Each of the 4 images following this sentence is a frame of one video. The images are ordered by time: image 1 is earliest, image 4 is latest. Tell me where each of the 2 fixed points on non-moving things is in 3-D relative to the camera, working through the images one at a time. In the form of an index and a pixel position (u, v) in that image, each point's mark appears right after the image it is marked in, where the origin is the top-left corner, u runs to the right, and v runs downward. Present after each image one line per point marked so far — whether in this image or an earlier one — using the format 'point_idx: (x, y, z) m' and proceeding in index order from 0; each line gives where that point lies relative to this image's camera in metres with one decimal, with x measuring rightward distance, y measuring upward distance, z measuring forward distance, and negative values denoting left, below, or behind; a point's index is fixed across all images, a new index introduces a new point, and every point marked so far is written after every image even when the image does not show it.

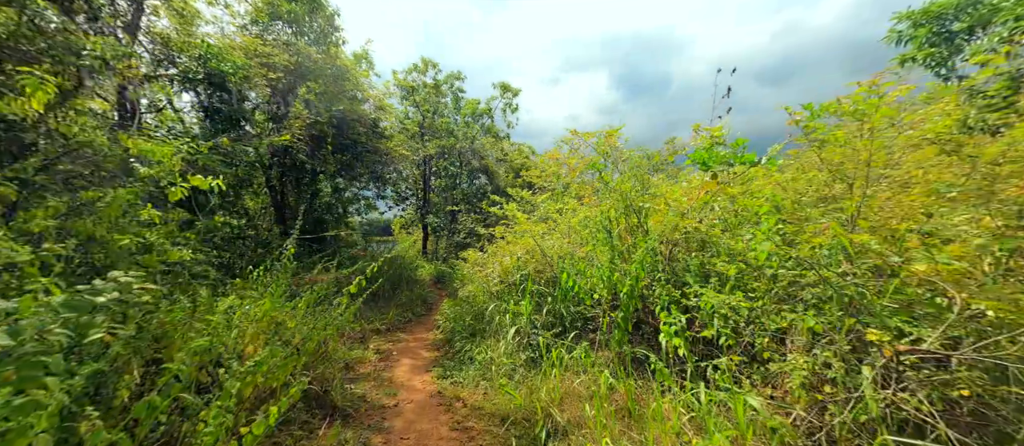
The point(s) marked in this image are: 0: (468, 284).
0: (-0.7, -1.0, +6.2) m
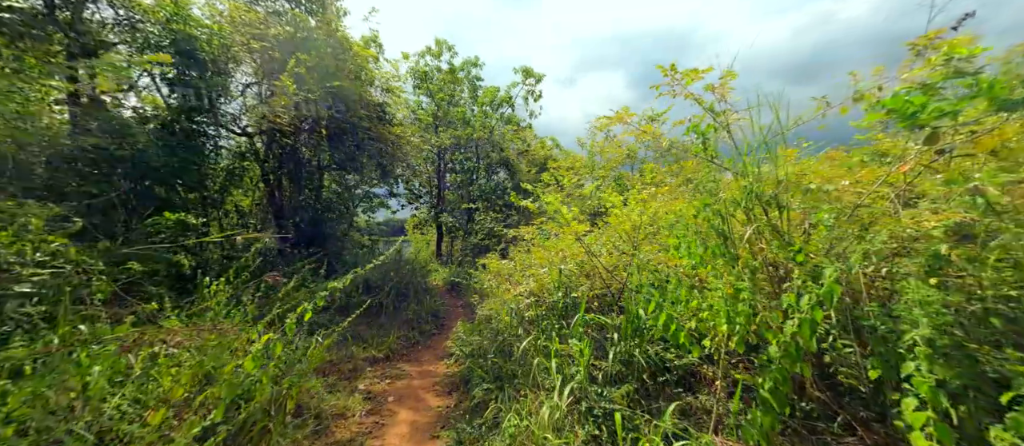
0: (-0.3, -1.0, +4.9) m
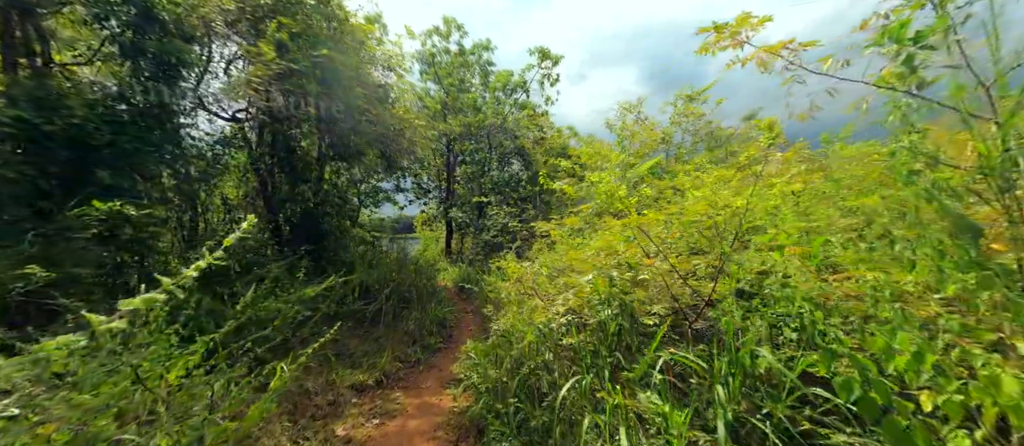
0: (-0.1, -0.9, +3.9) m
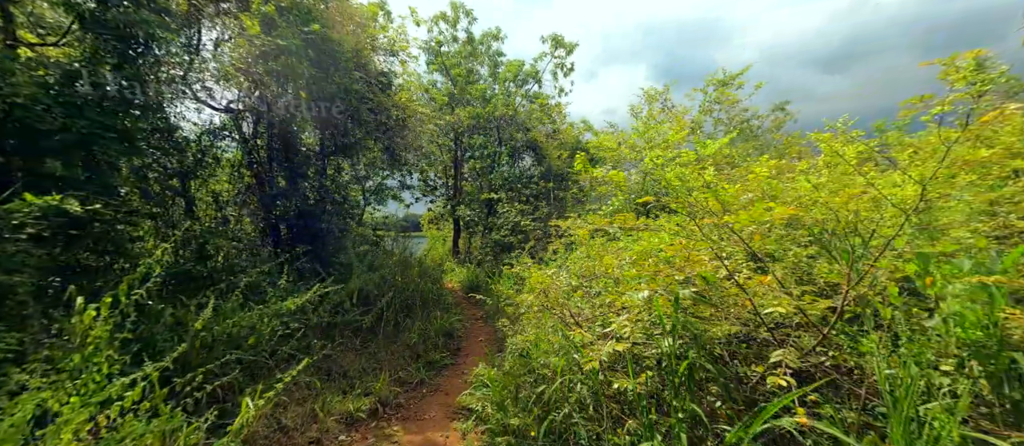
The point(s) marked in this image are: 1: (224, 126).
0: (+0.1, -0.9, +3.3) m
1: (-4.6, +1.5, +5.9) m
